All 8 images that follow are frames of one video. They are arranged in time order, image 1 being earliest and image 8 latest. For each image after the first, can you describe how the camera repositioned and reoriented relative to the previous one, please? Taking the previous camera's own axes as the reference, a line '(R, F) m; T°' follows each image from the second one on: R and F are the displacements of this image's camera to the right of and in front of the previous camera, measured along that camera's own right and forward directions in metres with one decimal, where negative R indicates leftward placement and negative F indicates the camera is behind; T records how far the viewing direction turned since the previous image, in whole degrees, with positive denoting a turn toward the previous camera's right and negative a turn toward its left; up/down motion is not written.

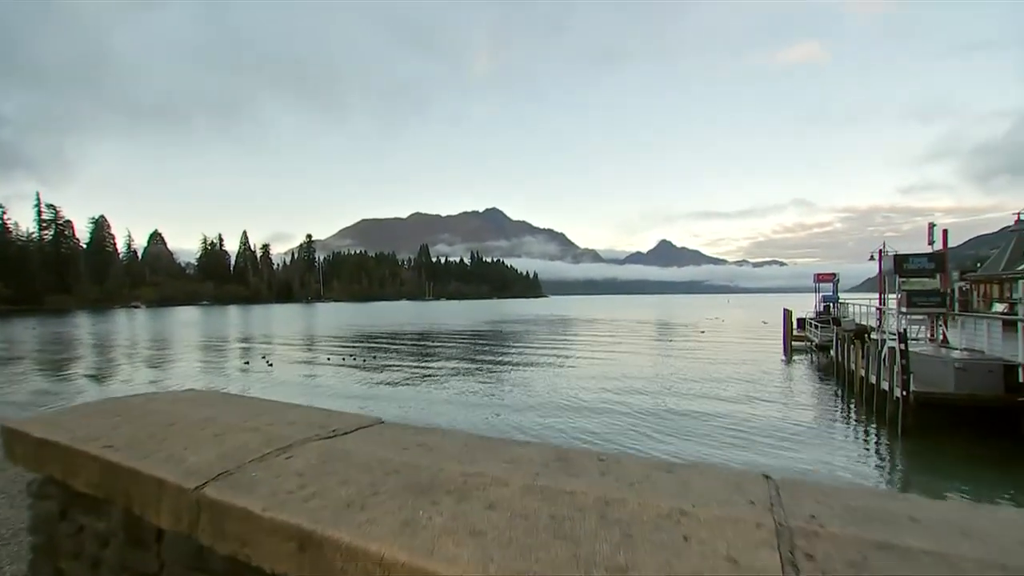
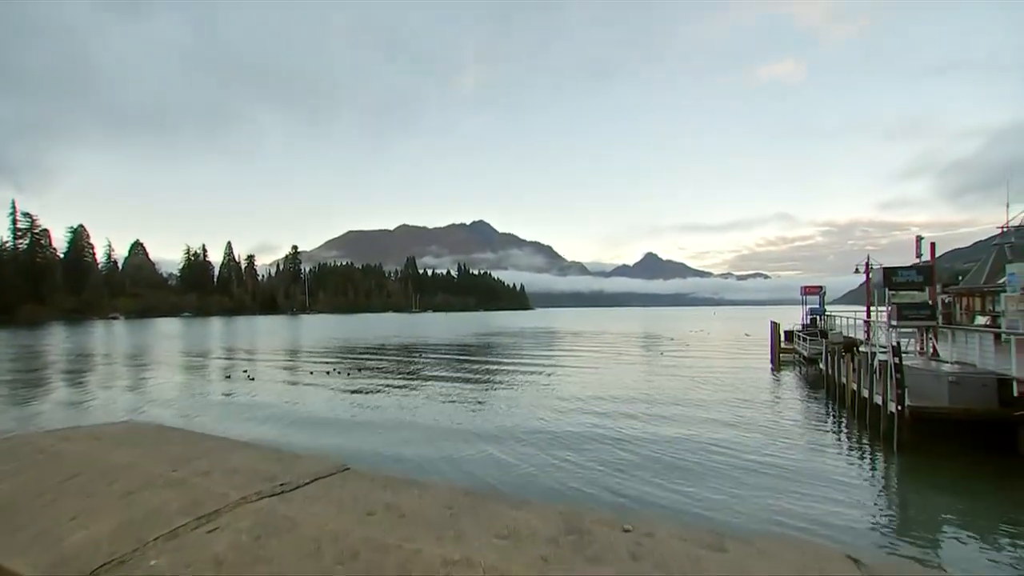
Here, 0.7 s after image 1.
(0.0, +0.3) m; +1°
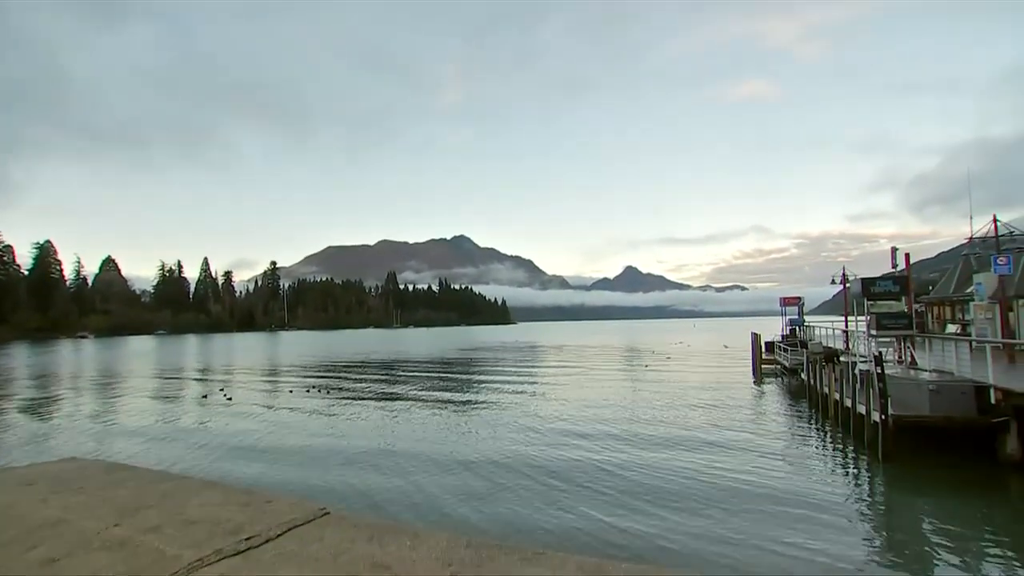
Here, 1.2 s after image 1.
(-0.8, +0.2) m; +3°
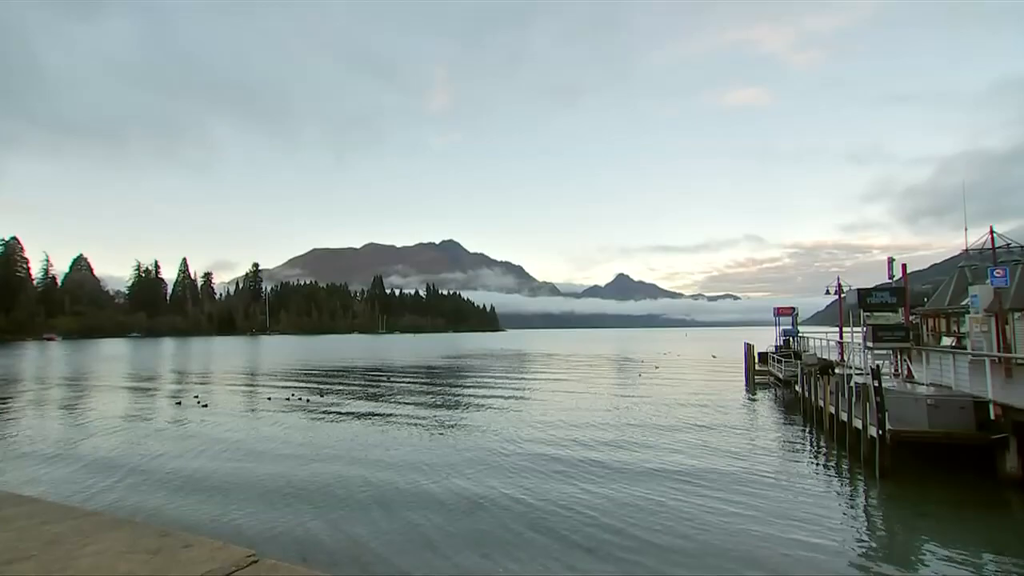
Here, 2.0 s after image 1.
(+0.3, +1.0) m; +1°
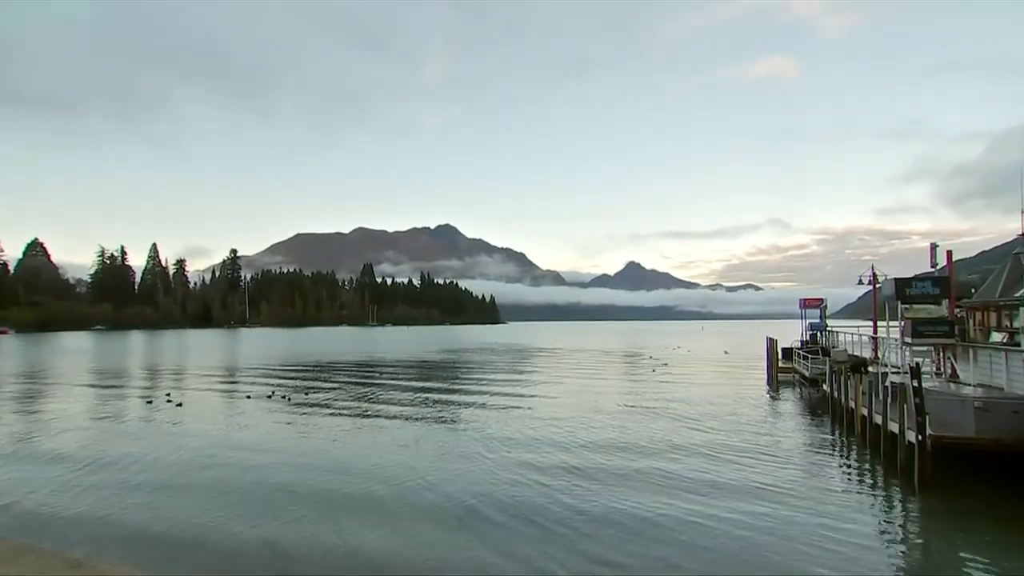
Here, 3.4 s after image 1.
(+0.9, +3.3) m; -1°
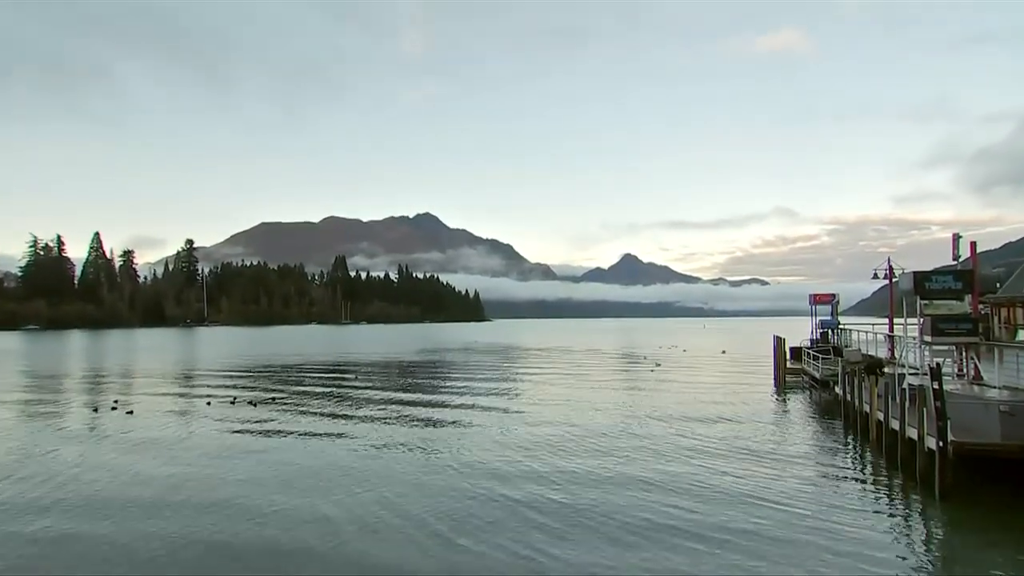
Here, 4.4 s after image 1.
(+0.1, +3.1) m; +1°
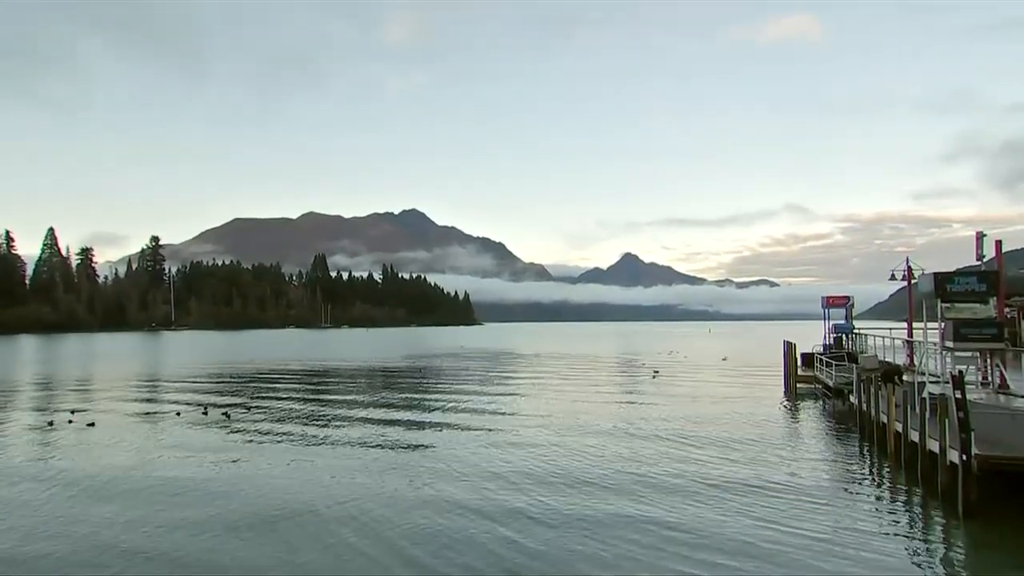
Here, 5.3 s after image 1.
(+0.1, +2.3) m; 0°
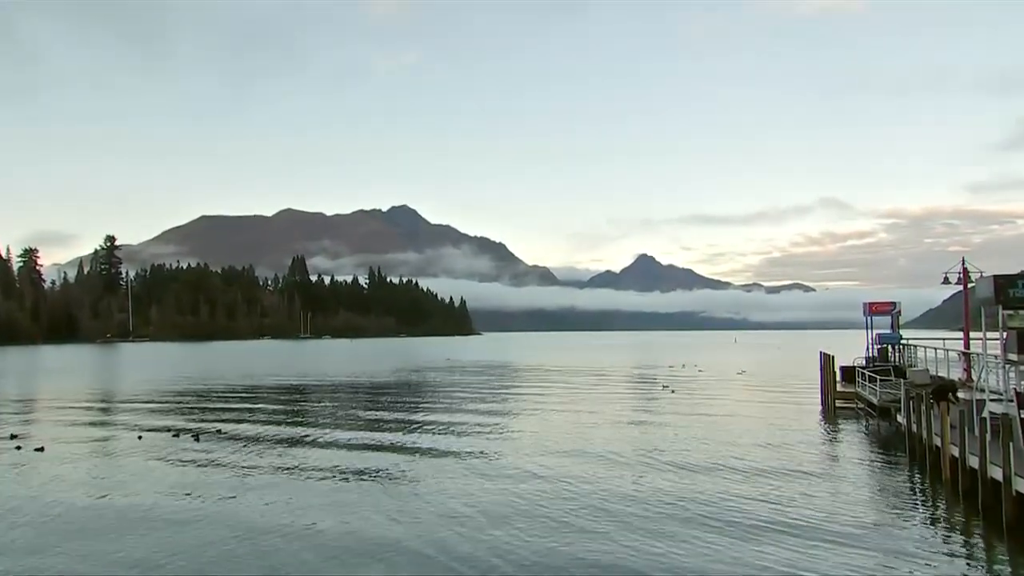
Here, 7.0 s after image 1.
(+0.2, +3.5) m; 0°
